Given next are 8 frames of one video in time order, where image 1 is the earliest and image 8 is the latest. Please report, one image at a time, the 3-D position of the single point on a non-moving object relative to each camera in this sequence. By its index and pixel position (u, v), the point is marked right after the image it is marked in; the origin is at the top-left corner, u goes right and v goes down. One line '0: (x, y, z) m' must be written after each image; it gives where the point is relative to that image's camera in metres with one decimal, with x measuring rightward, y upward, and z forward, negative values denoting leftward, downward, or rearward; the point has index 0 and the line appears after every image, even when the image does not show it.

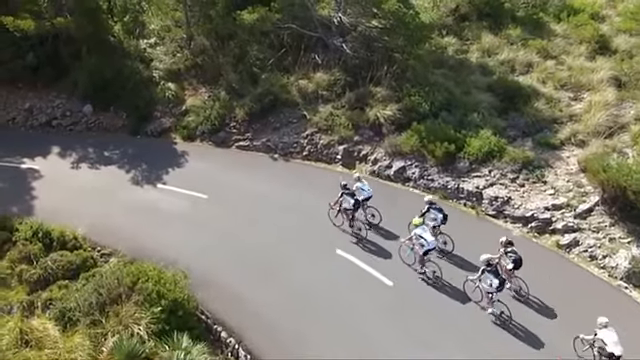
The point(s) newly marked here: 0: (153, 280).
0: (-4.5, -2.8, +16.4) m
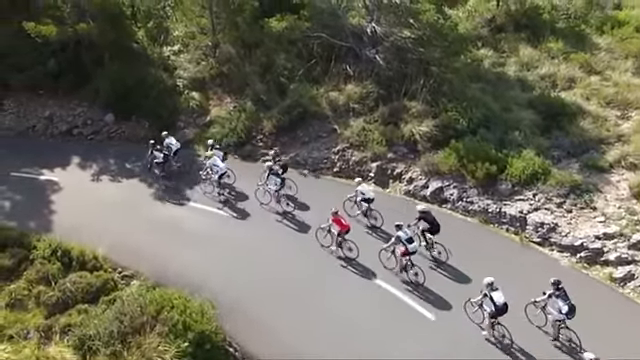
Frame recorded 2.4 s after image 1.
0: (-3.6, -3.3, +15.3) m
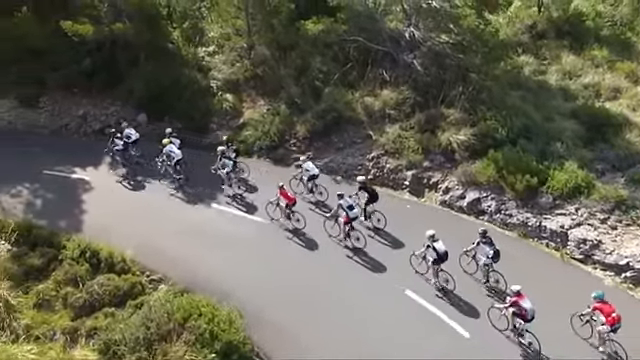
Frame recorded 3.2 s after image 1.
0: (-2.8, -3.5, +14.9) m
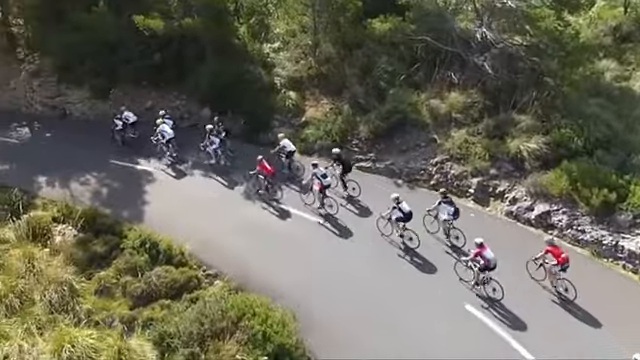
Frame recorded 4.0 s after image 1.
0: (-1.5, -3.4, +14.8) m
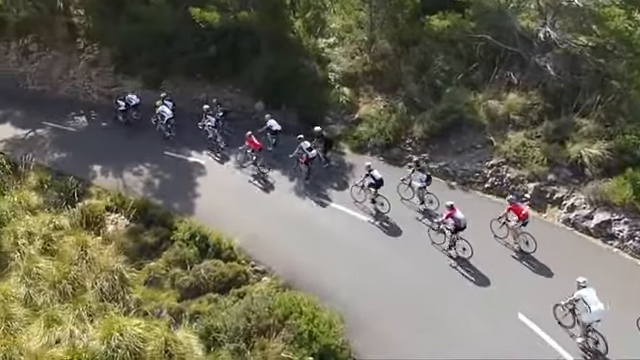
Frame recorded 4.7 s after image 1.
0: (-0.3, -3.4, +14.6) m
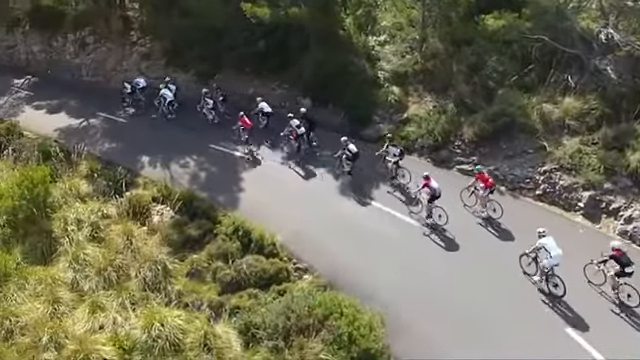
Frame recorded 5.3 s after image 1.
0: (+0.7, -3.3, +14.4) m
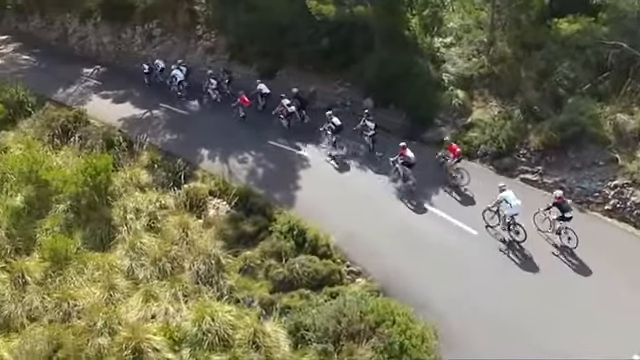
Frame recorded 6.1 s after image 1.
0: (+1.9, -3.4, +14.0) m
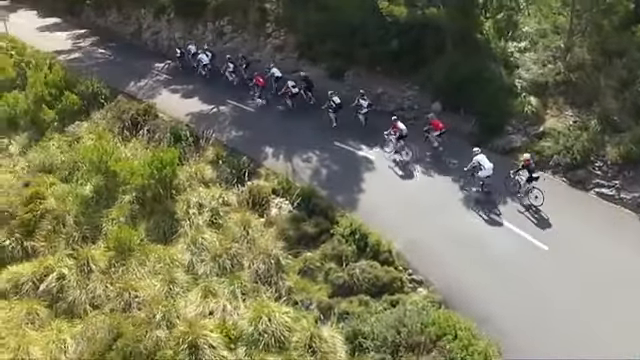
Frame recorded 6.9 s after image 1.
0: (+3.2, -3.6, +13.3) m
